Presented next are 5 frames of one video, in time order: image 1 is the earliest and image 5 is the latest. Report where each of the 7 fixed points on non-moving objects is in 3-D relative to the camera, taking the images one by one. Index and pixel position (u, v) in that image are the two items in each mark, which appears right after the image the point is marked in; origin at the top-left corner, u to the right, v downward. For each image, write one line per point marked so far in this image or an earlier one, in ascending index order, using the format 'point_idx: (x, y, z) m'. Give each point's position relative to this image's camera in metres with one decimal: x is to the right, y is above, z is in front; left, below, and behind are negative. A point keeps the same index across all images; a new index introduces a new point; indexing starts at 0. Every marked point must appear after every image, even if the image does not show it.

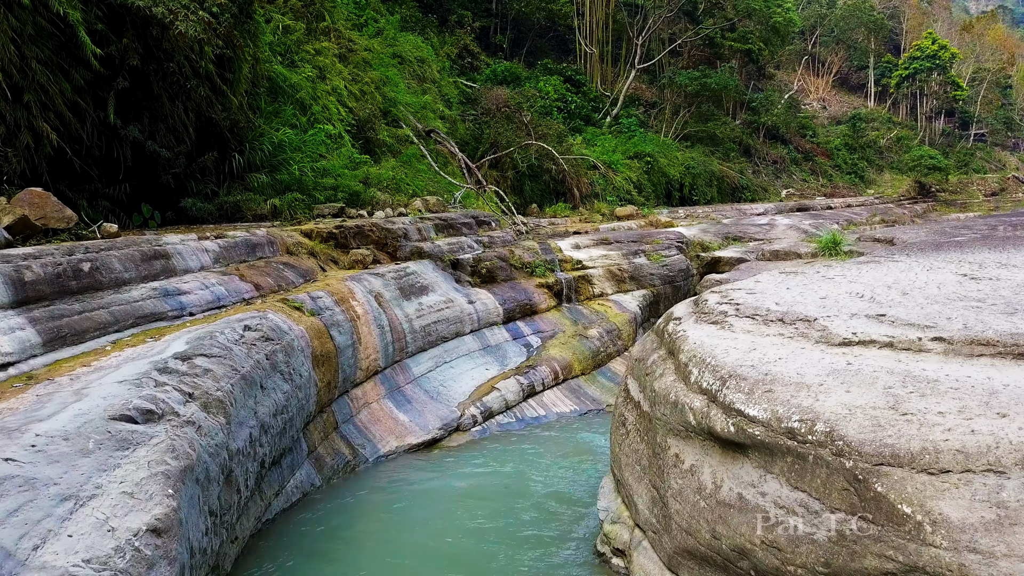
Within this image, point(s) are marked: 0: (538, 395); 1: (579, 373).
0: (+0.2, -0.9, +7.0) m
1: (+0.6, -0.8, +7.7) m
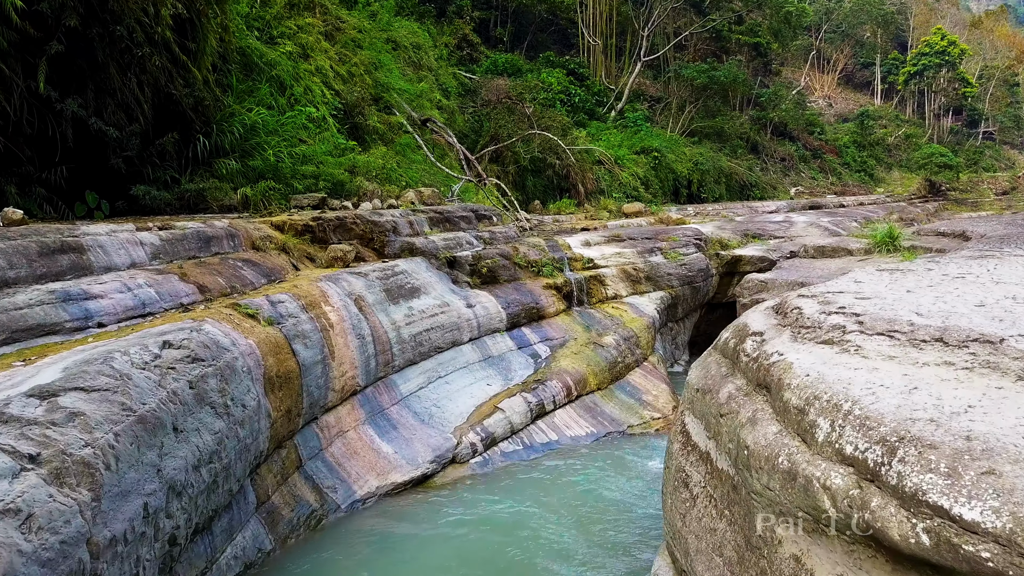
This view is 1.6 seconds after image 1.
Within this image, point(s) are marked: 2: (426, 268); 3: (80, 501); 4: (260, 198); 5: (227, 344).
0: (+0.3, -0.9, +5.9) m
1: (+0.7, -0.8, +6.7) m
2: (-0.7, +0.2, +6.8) m
3: (-1.0, -0.5, +1.9) m
4: (-2.1, +0.8, +7.1) m
5: (-1.1, -0.2, +3.3) m
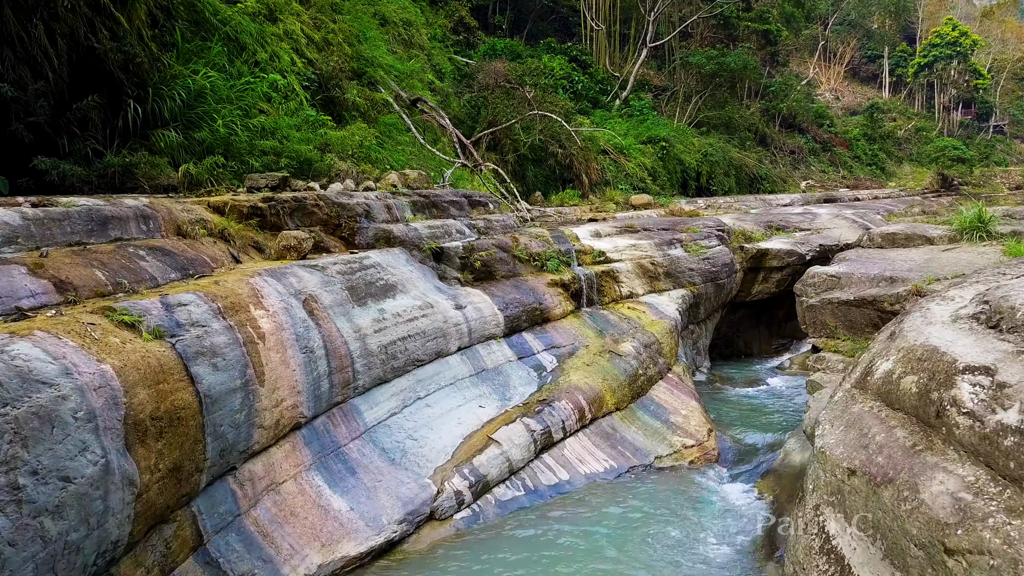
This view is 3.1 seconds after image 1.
0: (+0.2, -0.9, +4.7) m
1: (+0.7, -0.8, +5.4) m
2: (-0.7, +0.2, +5.6) m
3: (-1.0, -0.5, +0.6) m
4: (-2.1, +0.8, +5.9) m
5: (-1.1, -0.2, +2.0) m
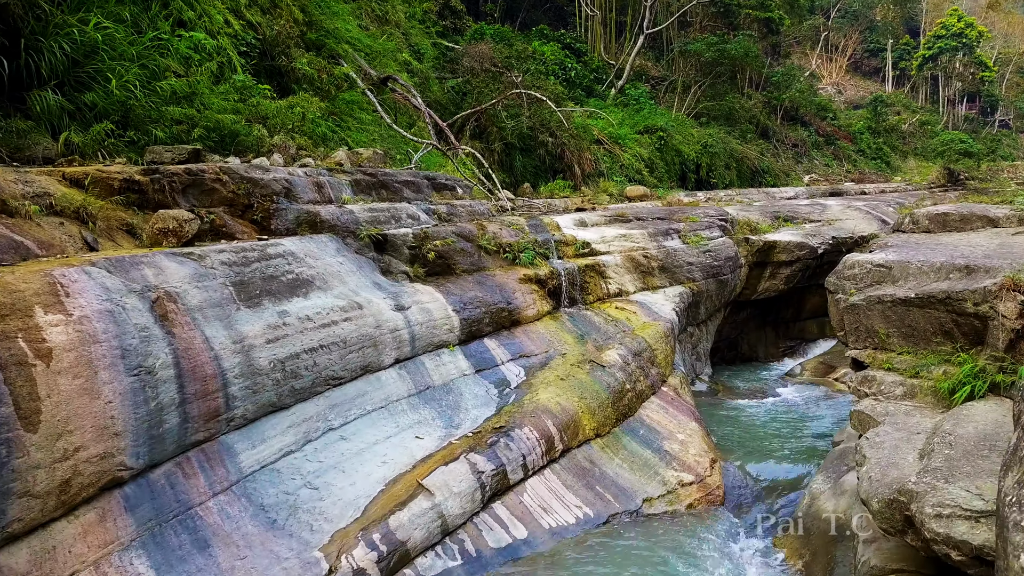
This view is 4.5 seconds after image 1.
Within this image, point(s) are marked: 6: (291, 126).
0: (0.0, -0.9, +3.6) m
1: (+0.4, -0.8, +4.3) m
2: (-1.0, +0.2, +4.5) m
3: (-1.2, -0.5, -0.5) m
4: (-2.4, +0.8, +4.8) m
5: (-1.4, -0.2, +0.9) m
6: (-1.7, +1.3, +6.6) m
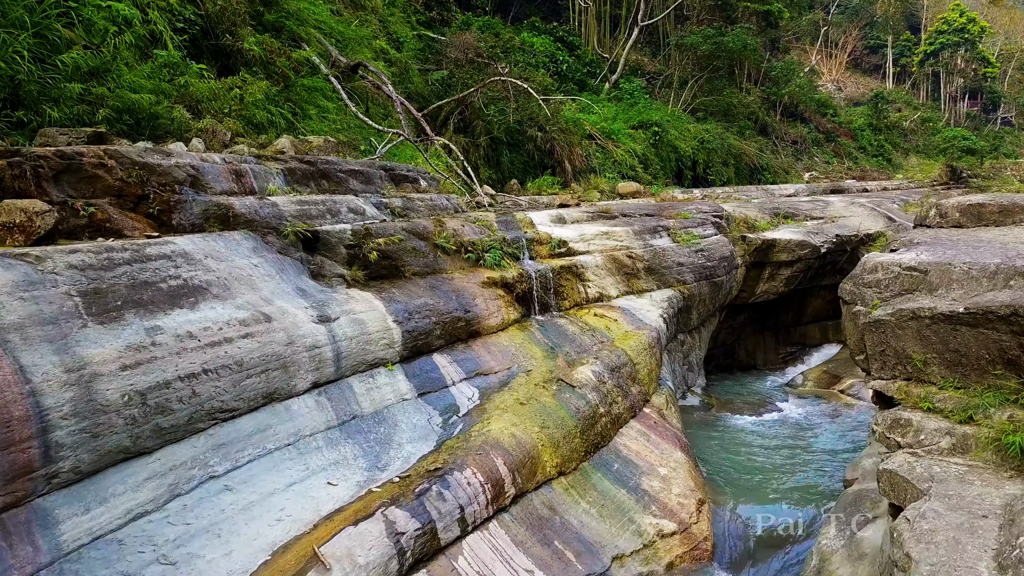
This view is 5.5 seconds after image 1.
0: (-0.2, -0.9, +2.9) m
1: (+0.2, -0.8, +3.6) m
2: (-1.2, +0.2, +3.7) m
3: (-1.4, -0.5, -1.2) m
4: (-2.6, +0.8, +4.0) m
5: (-1.6, -0.2, +0.2) m
6: (-2.0, +1.2, +5.8) m
